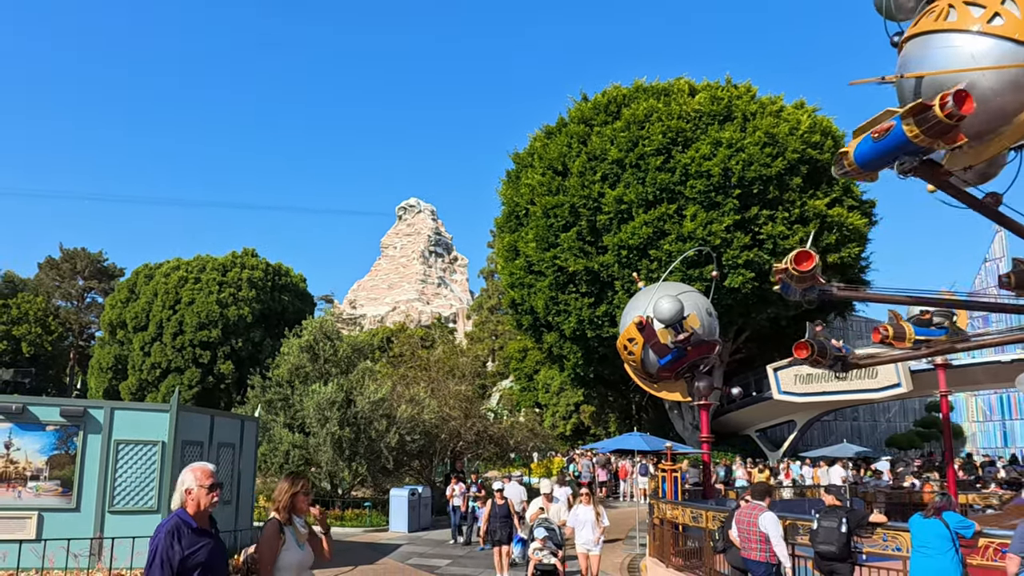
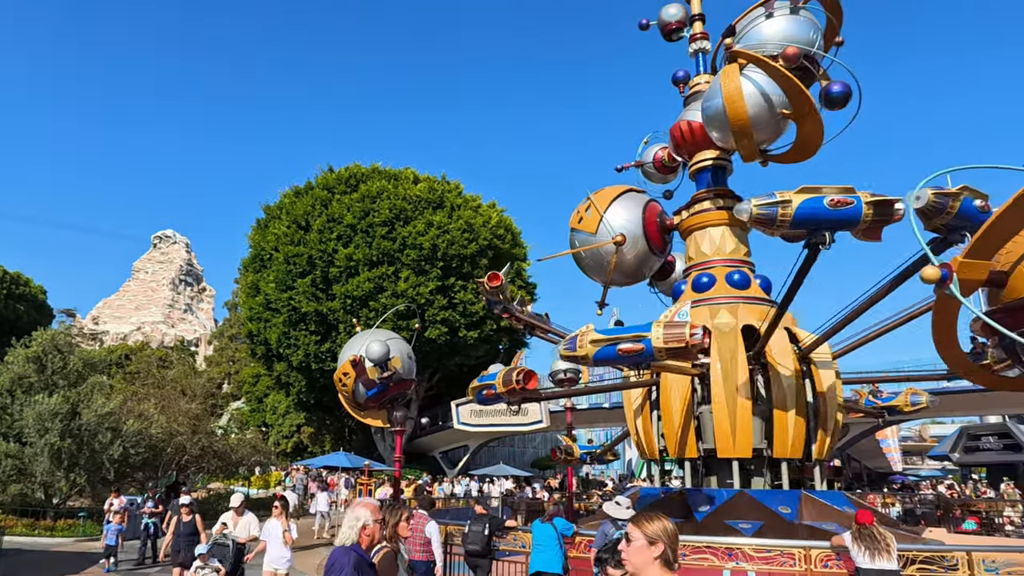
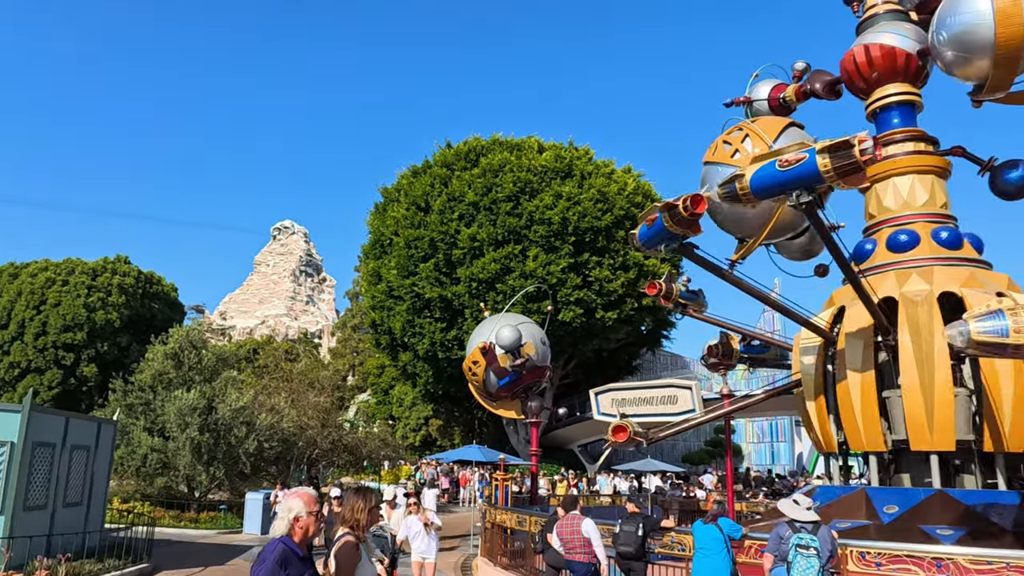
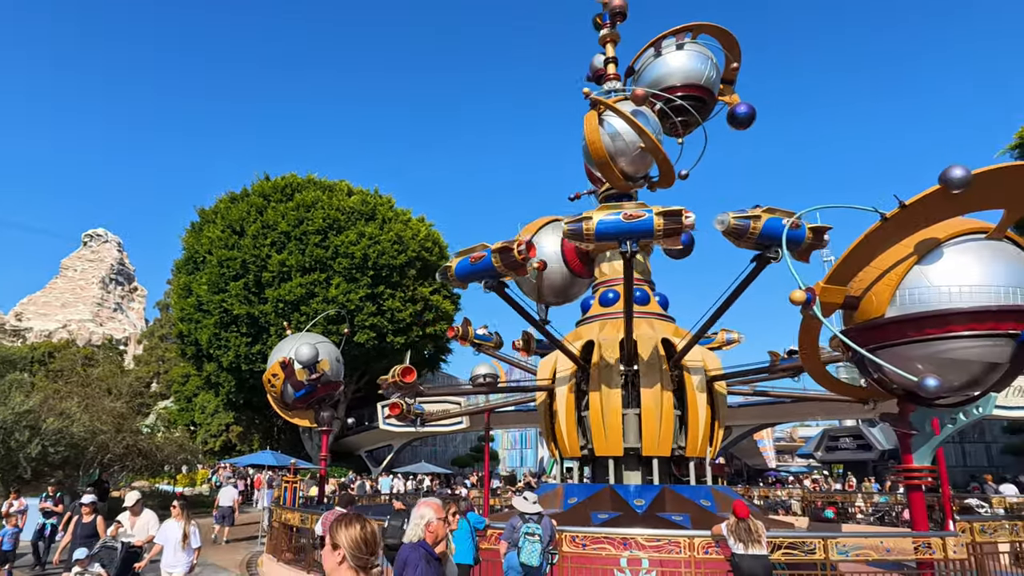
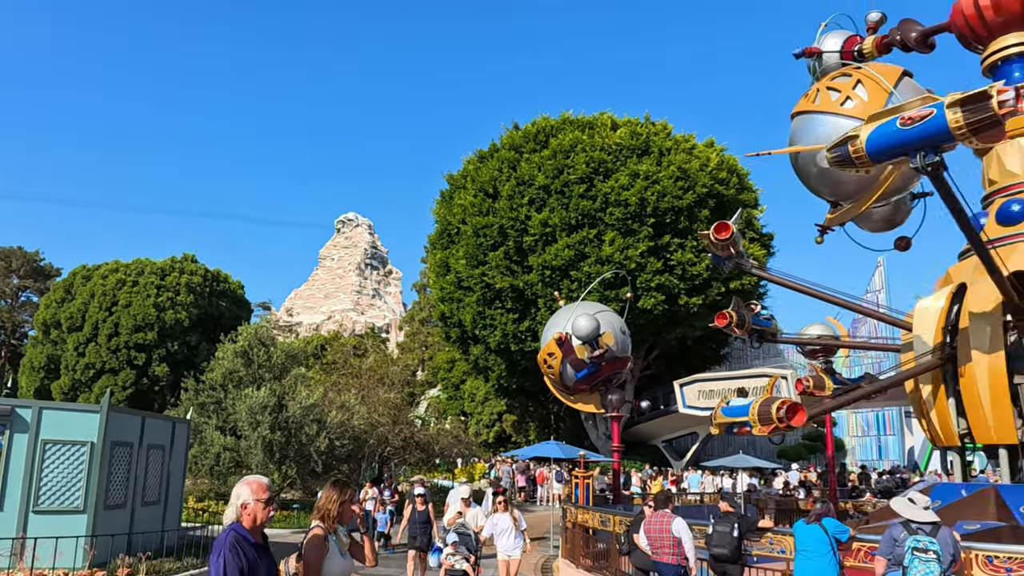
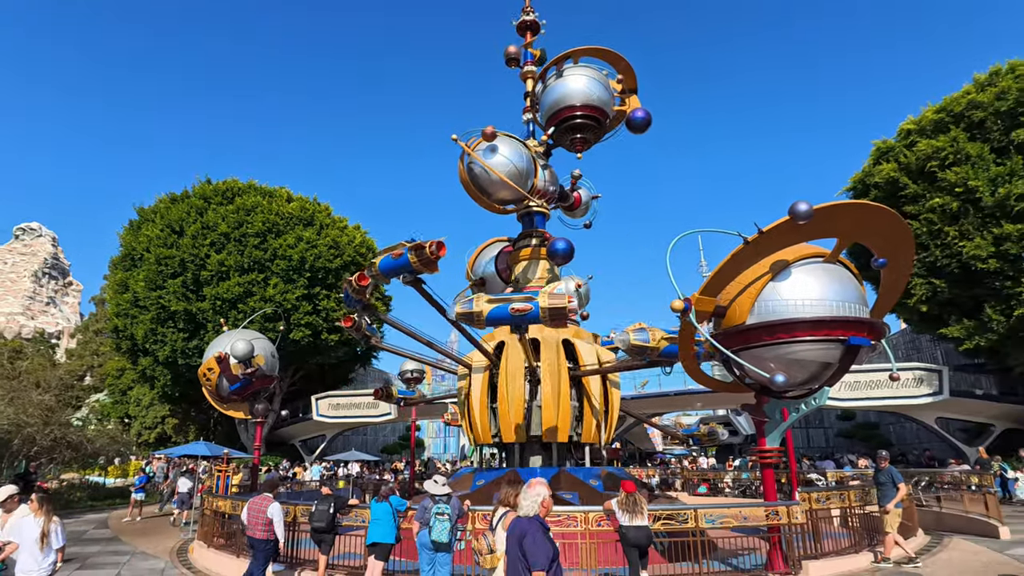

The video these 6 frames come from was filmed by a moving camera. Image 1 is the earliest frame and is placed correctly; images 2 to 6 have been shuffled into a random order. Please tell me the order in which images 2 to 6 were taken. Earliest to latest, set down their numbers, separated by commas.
5, 3, 2, 4, 6
